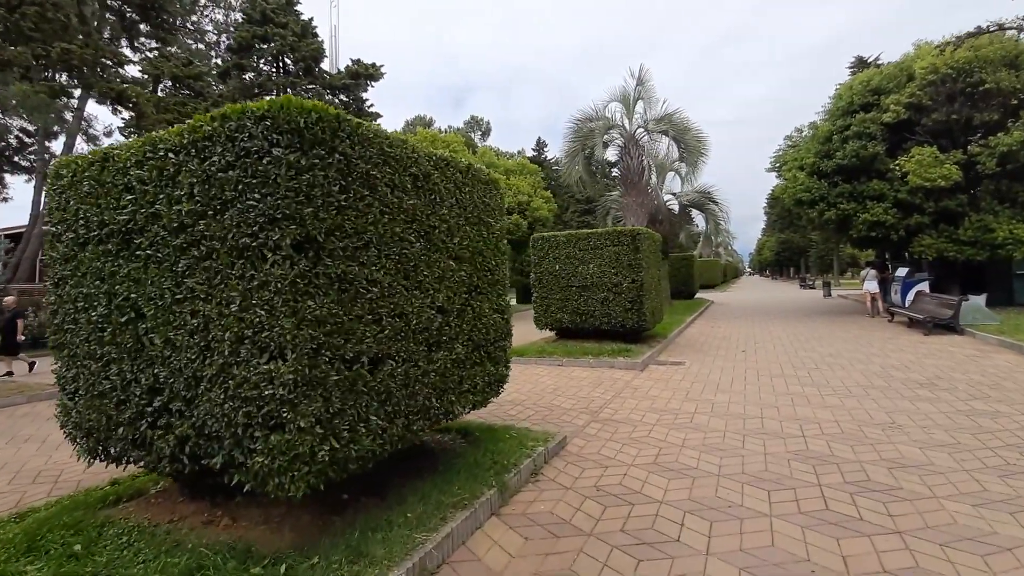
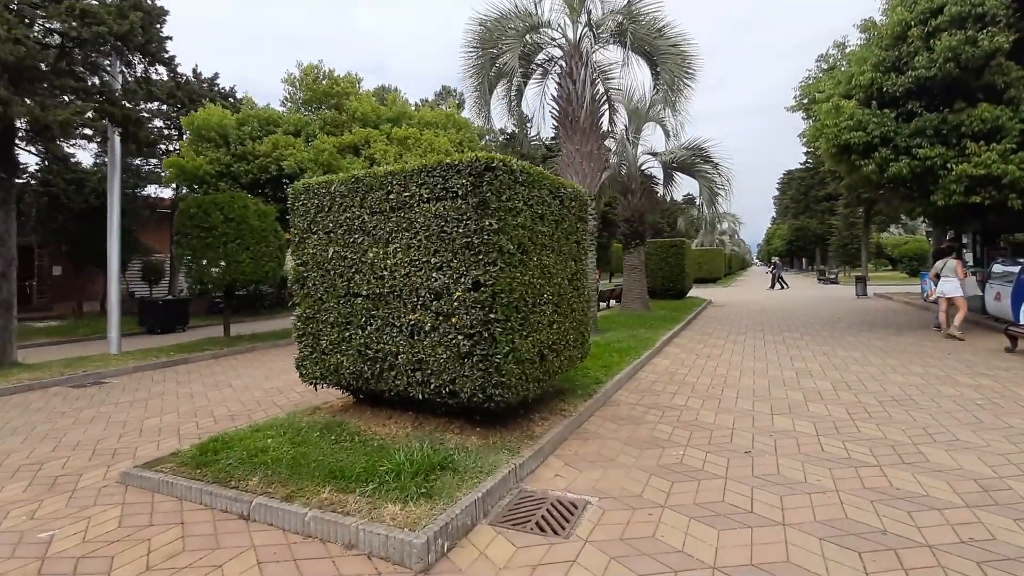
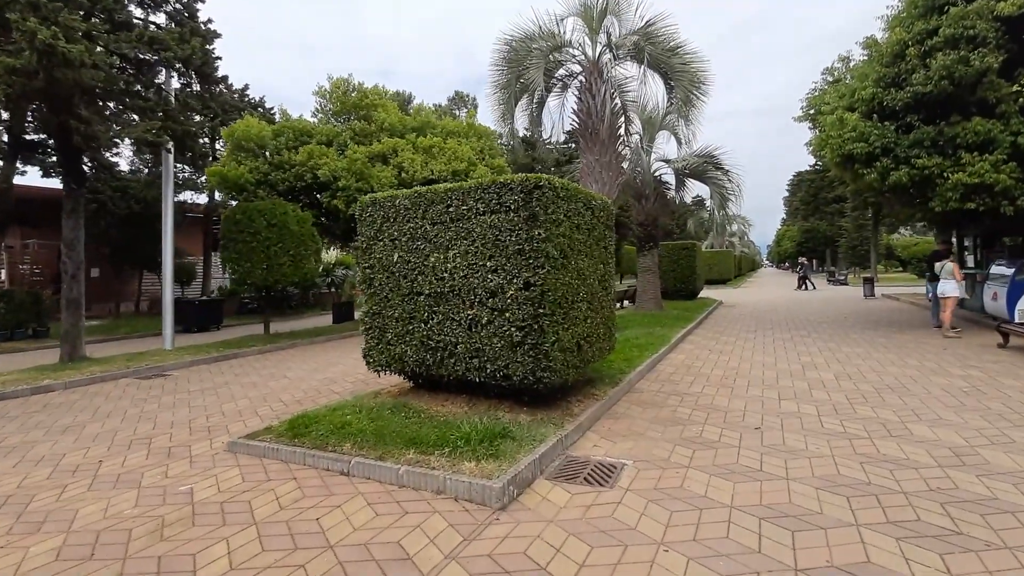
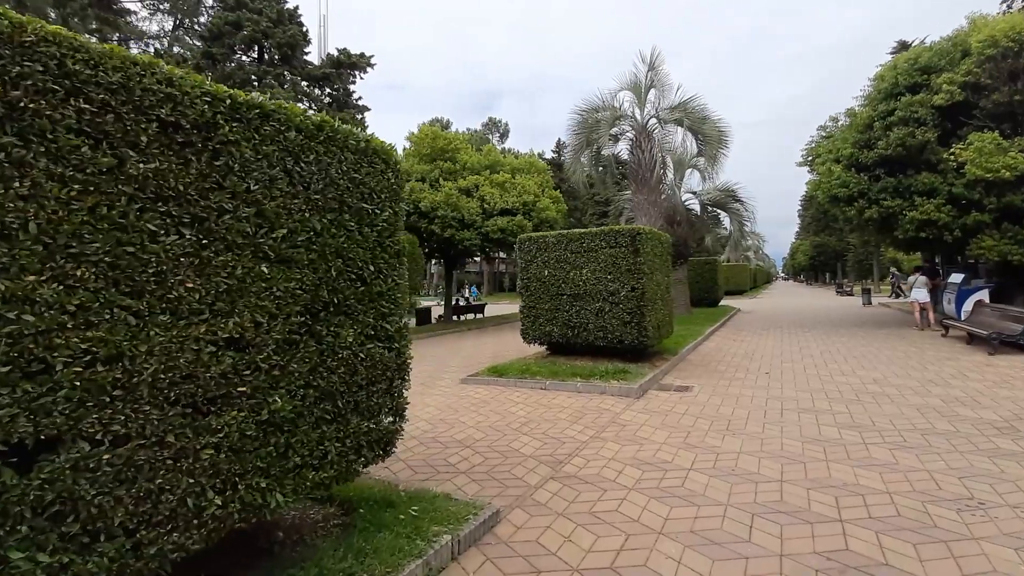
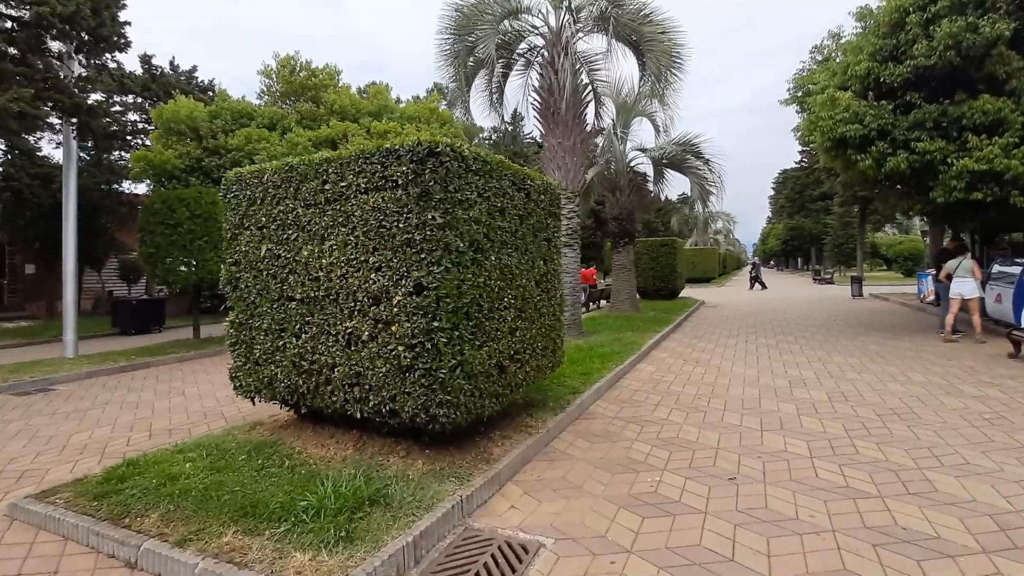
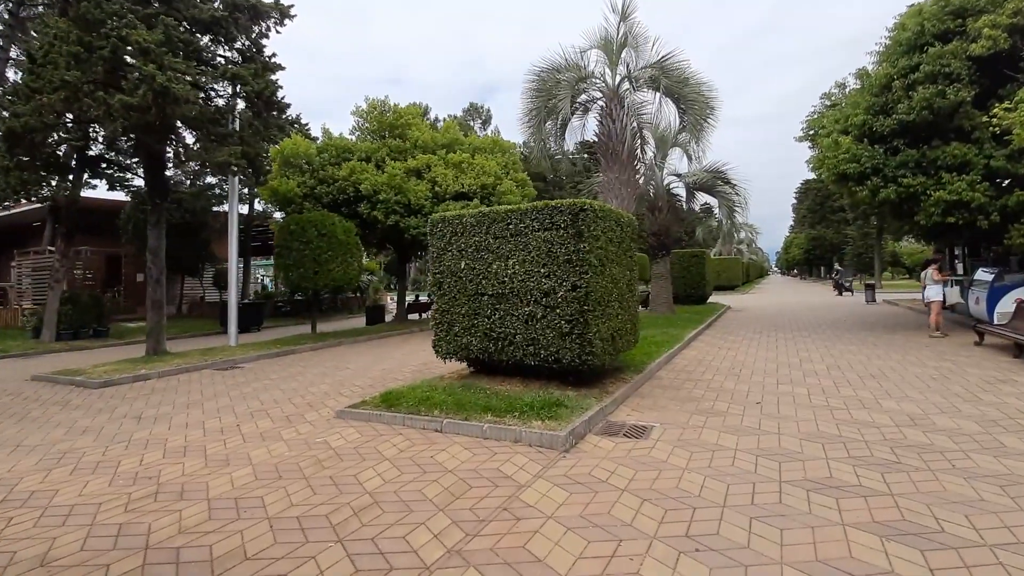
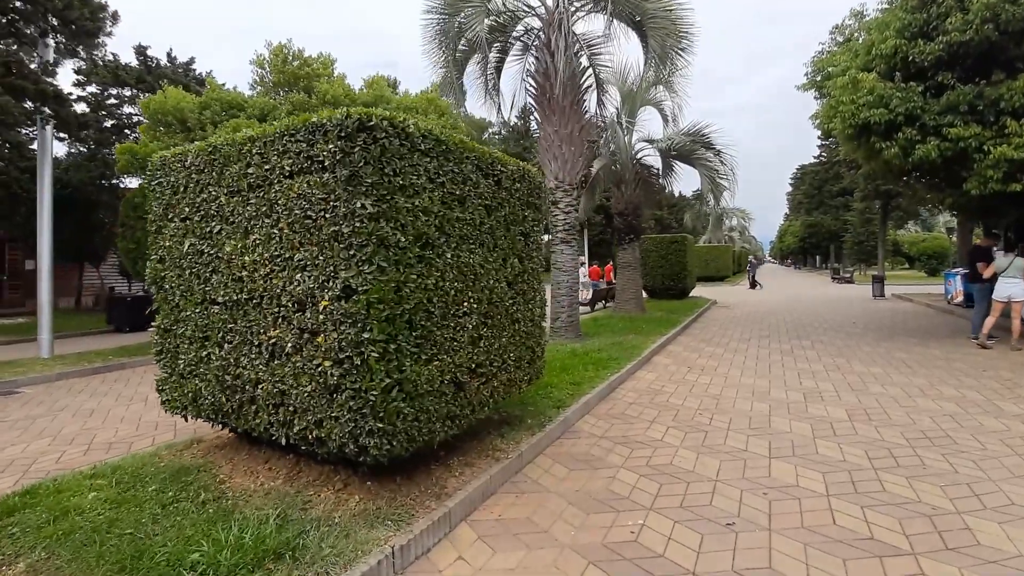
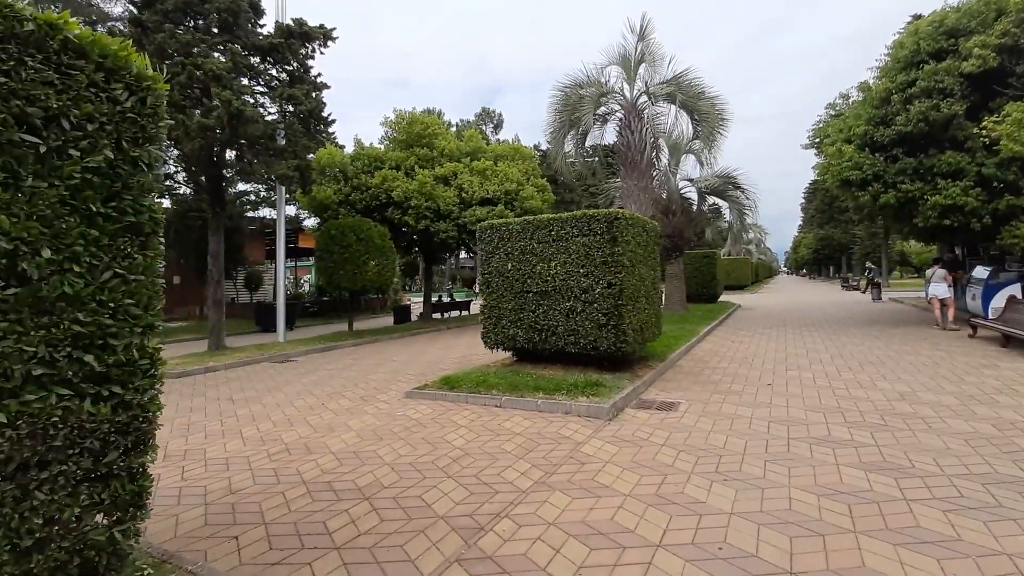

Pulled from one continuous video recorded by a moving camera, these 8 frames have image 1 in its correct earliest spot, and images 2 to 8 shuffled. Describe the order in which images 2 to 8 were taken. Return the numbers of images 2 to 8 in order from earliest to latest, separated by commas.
4, 8, 6, 3, 2, 5, 7
